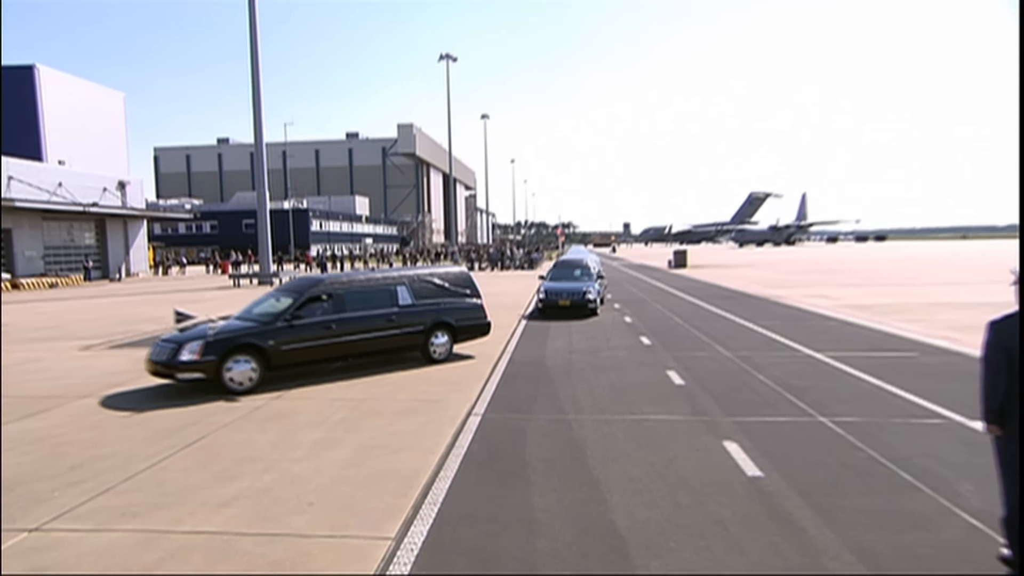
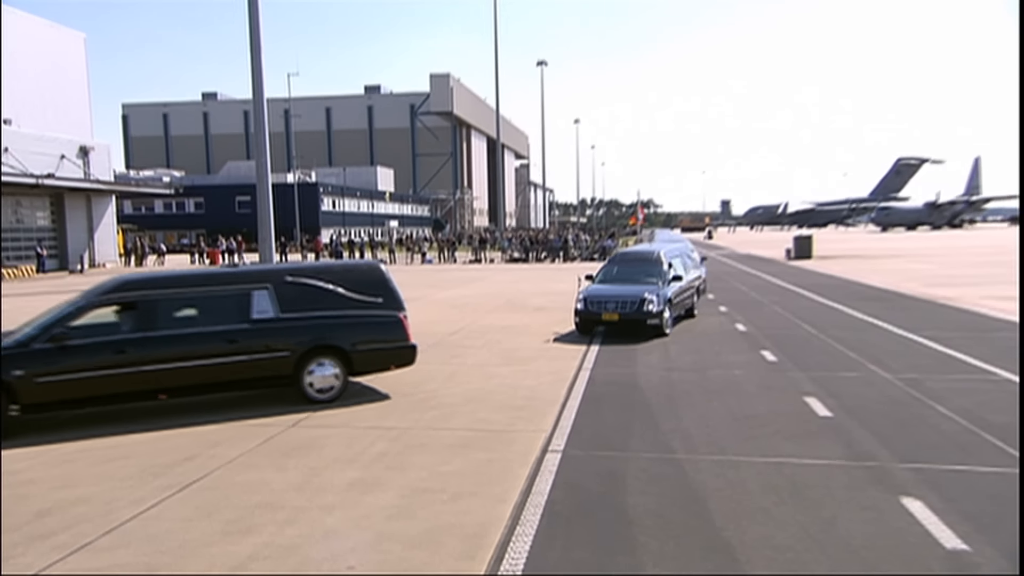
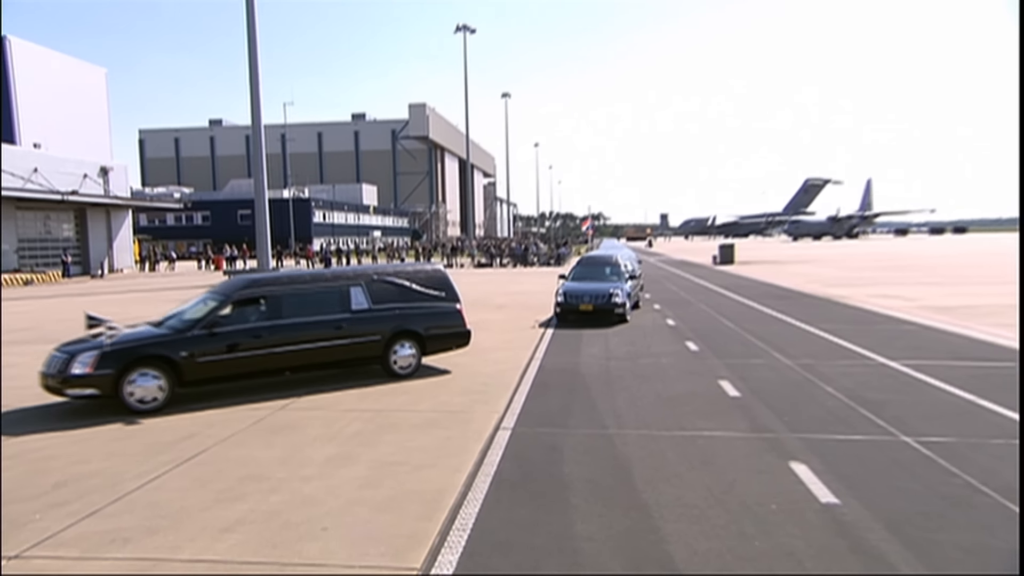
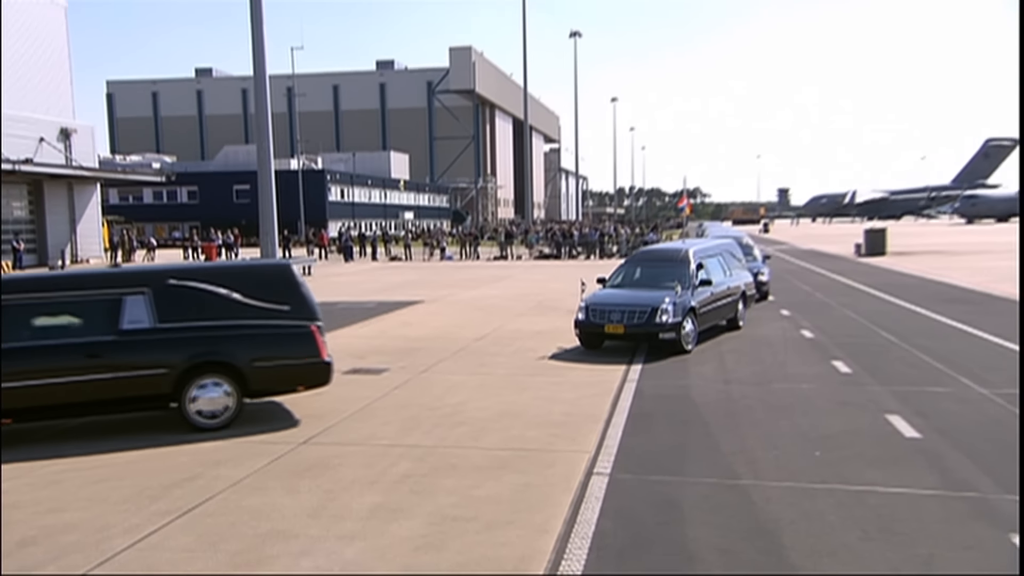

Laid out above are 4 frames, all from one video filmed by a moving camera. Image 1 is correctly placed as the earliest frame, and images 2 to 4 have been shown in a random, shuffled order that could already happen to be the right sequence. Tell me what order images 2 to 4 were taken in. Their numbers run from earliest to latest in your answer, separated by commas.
3, 2, 4
